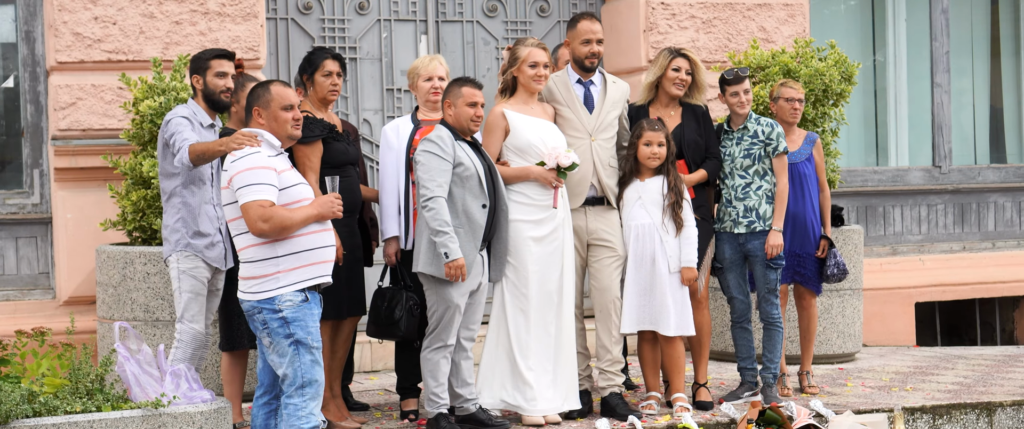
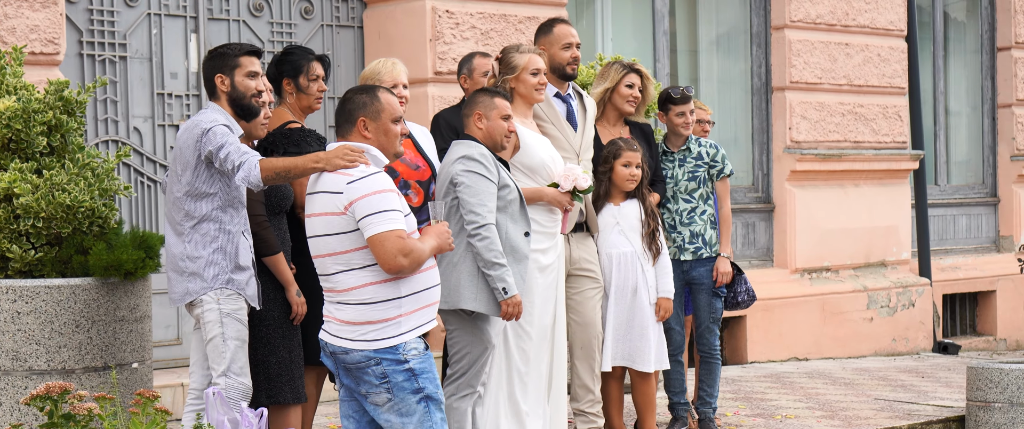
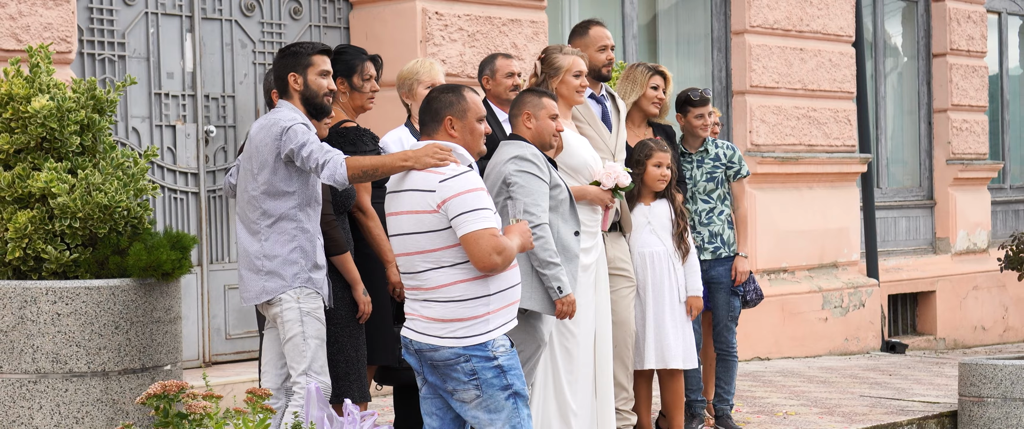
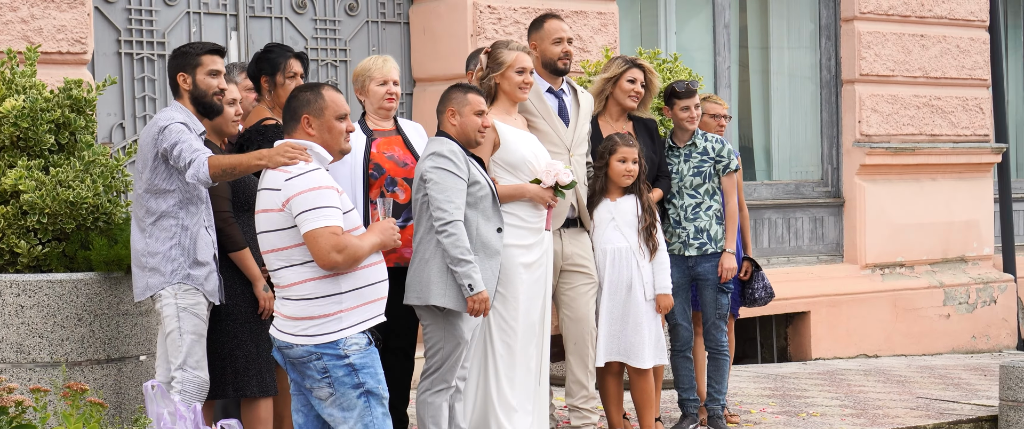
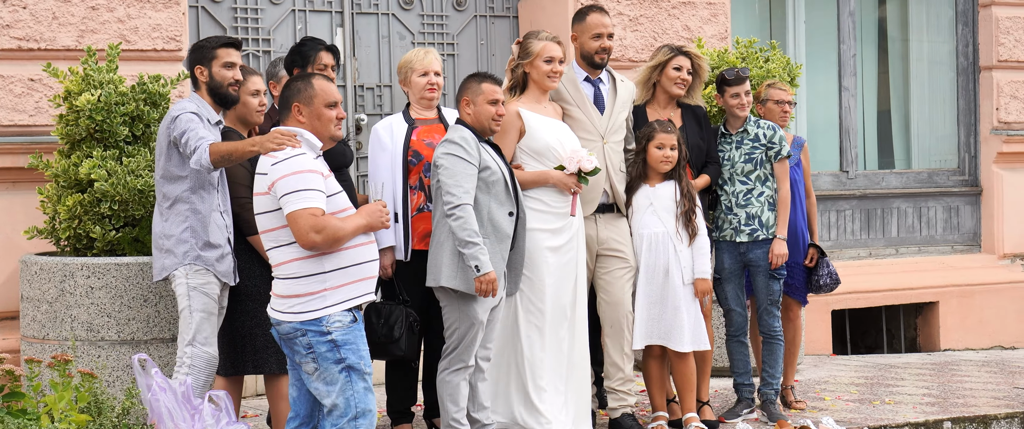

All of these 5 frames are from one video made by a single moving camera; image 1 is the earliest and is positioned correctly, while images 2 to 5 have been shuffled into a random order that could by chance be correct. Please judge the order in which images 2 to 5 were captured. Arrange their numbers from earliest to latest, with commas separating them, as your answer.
5, 4, 2, 3
